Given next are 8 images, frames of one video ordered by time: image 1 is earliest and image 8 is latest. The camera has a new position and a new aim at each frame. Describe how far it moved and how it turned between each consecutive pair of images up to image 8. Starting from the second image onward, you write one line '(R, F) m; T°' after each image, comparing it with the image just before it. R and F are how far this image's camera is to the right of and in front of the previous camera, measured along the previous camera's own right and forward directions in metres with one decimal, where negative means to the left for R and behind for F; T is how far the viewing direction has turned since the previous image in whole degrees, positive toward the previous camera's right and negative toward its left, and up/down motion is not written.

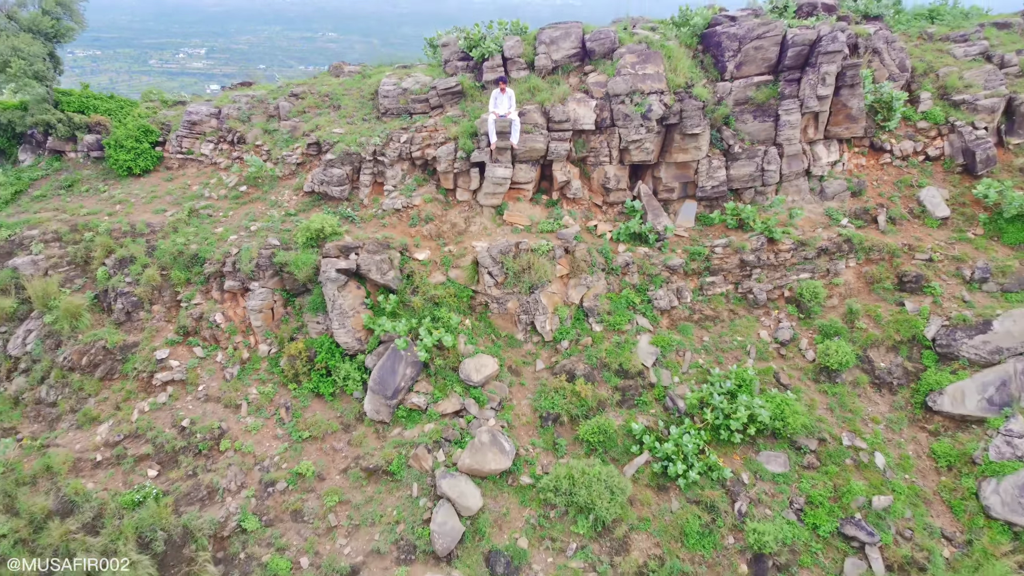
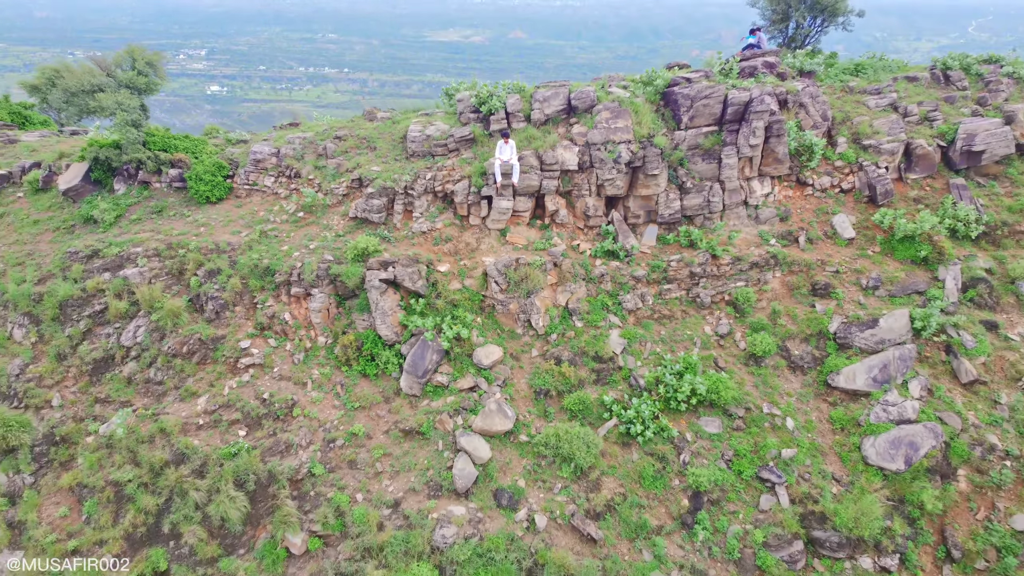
(0.0, -1.4) m; 0°
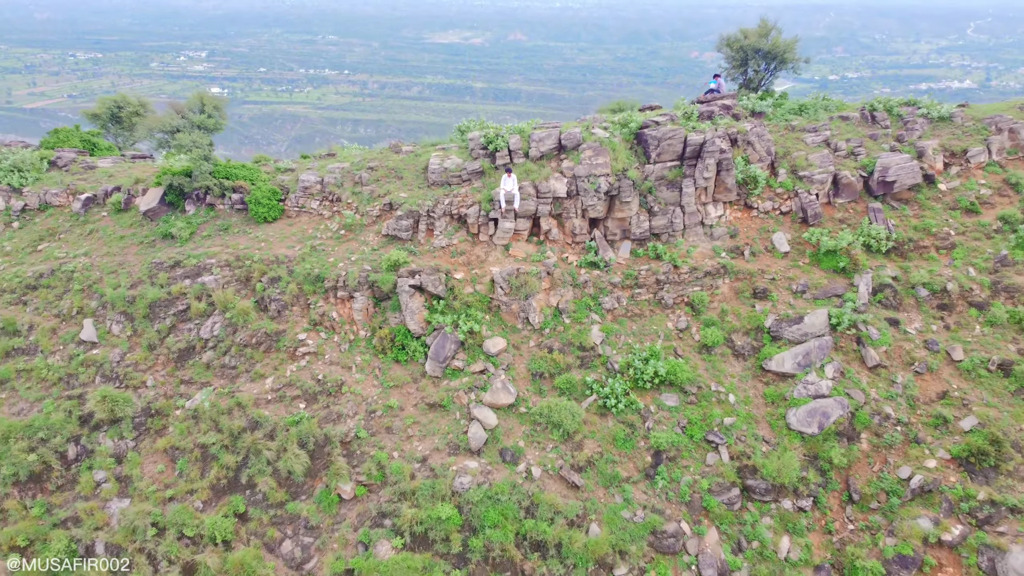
(0.0, -1.6) m; 0°
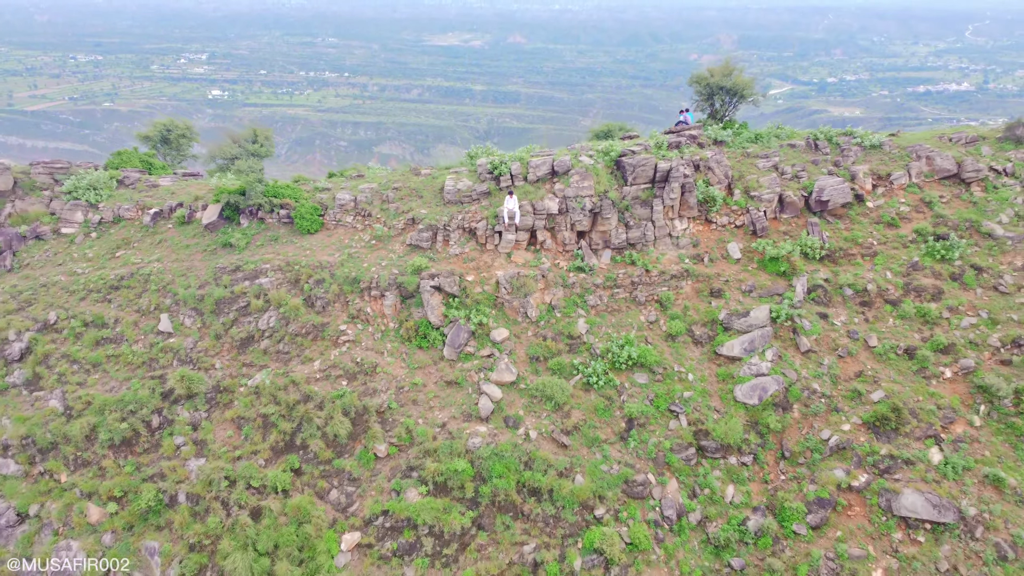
(0.0, -1.8) m; 0°
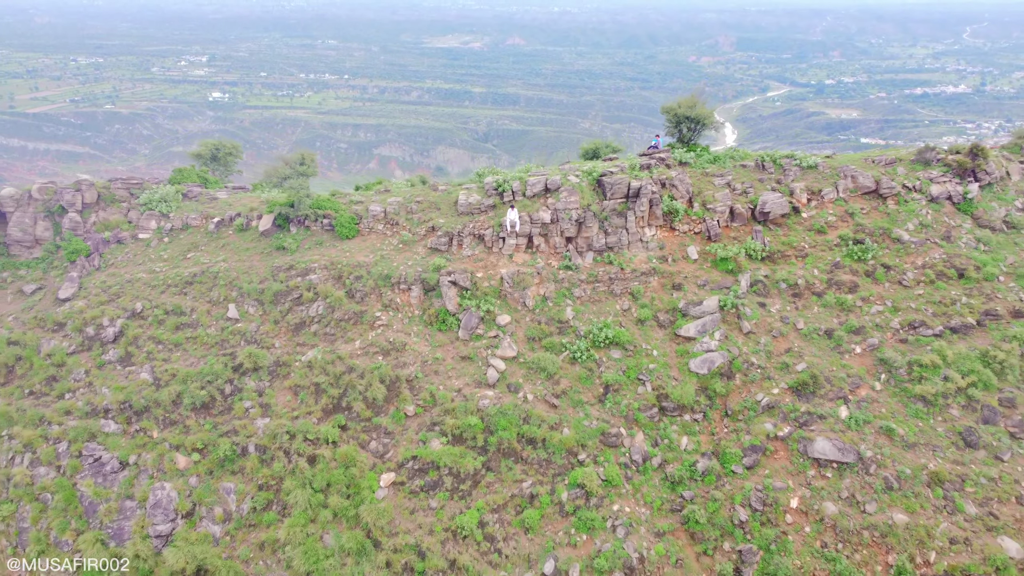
(0.0, -2.3) m; 0°
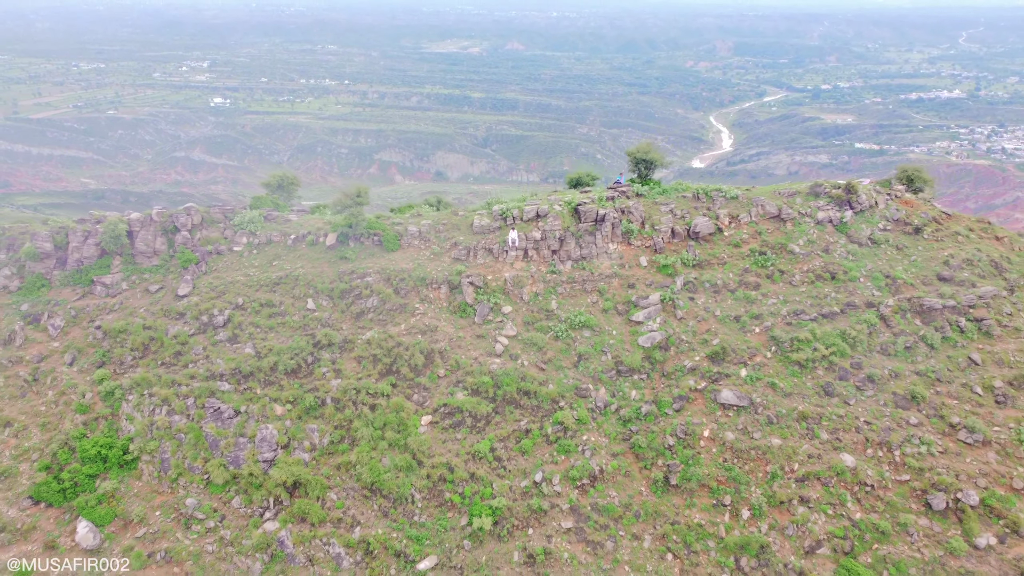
(0.0, -4.7) m; 0°
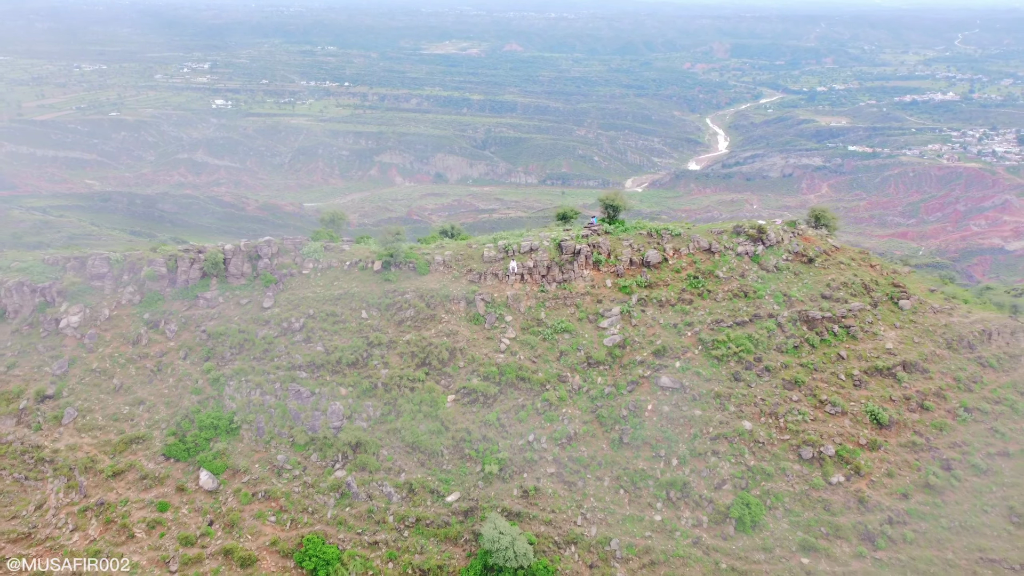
(-0.1, -6.1) m; 0°
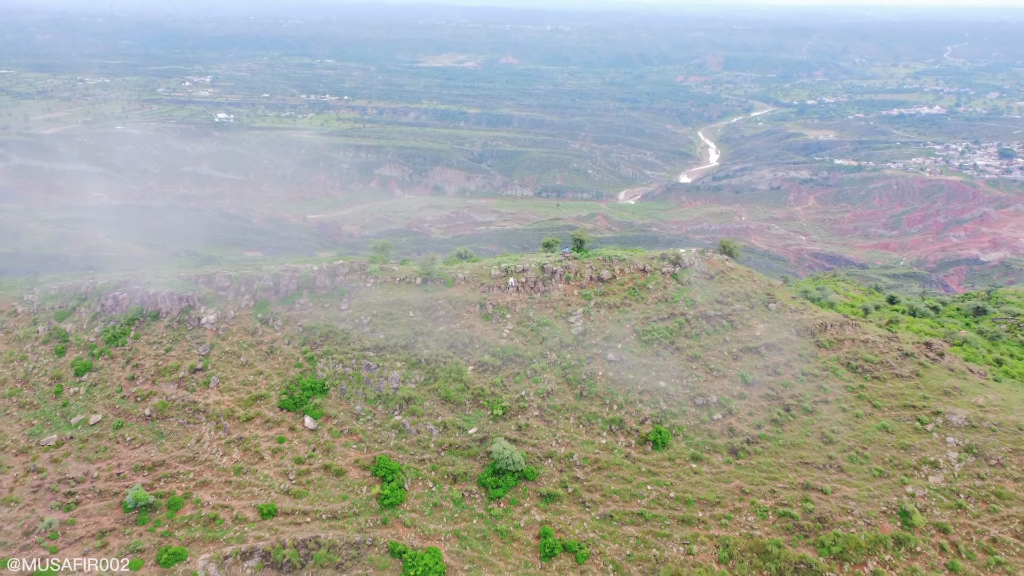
(-0.1, -11.2) m; 0°
